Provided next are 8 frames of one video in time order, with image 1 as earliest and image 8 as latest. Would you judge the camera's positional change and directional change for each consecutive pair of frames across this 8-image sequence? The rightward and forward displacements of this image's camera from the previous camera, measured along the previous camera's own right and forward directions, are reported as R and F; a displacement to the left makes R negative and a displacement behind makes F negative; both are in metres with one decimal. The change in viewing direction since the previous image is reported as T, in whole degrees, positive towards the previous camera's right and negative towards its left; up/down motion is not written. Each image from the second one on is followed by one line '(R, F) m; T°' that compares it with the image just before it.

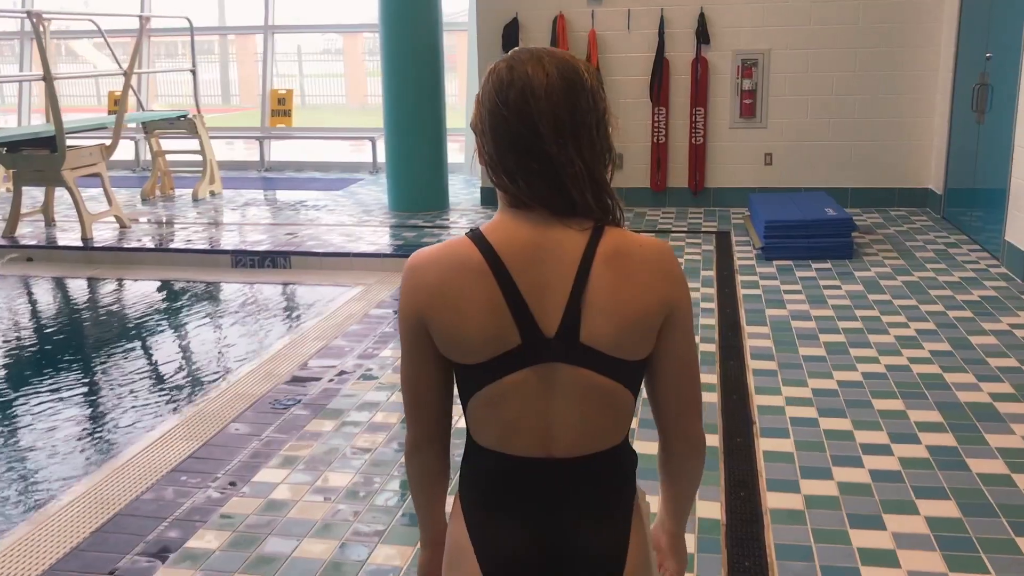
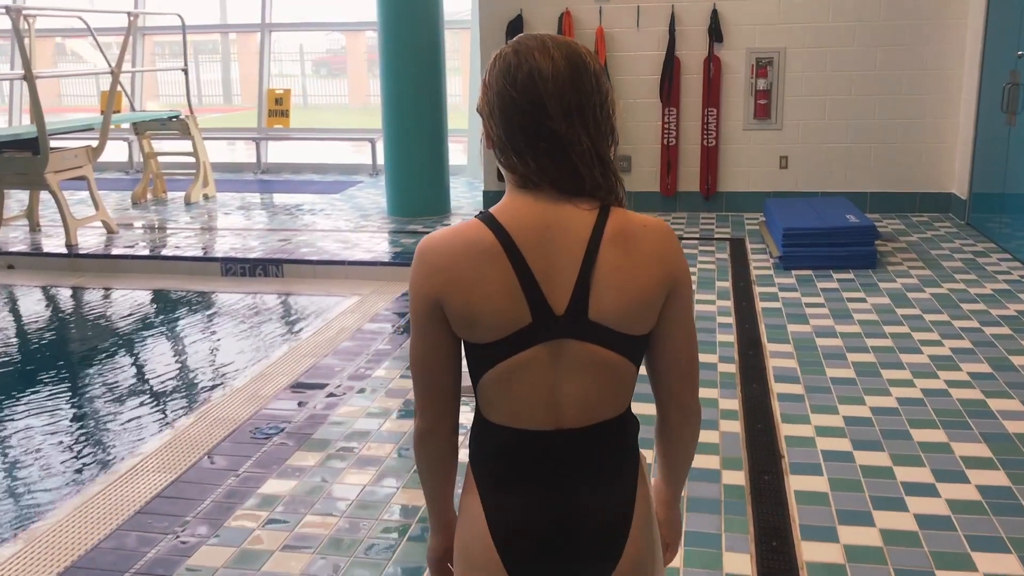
(0.0, +0.3) m; 0°
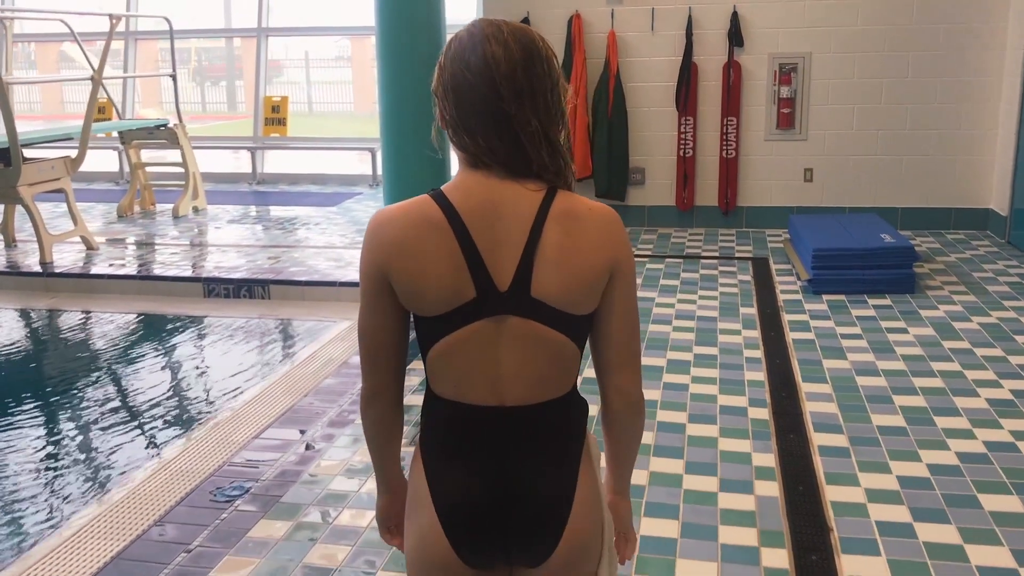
(0.0, +0.4) m; 0°
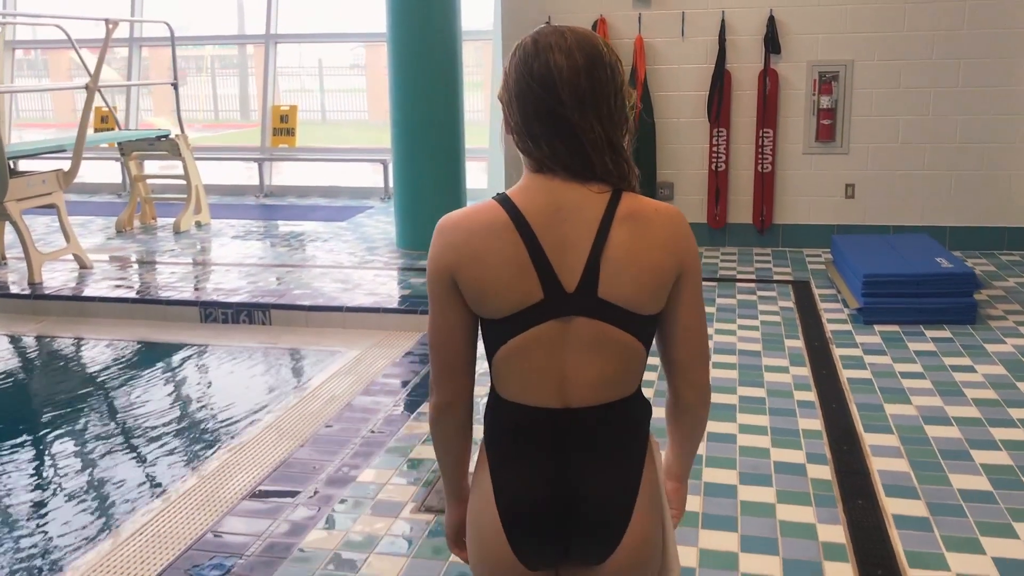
(0.0, +0.4) m; -1°
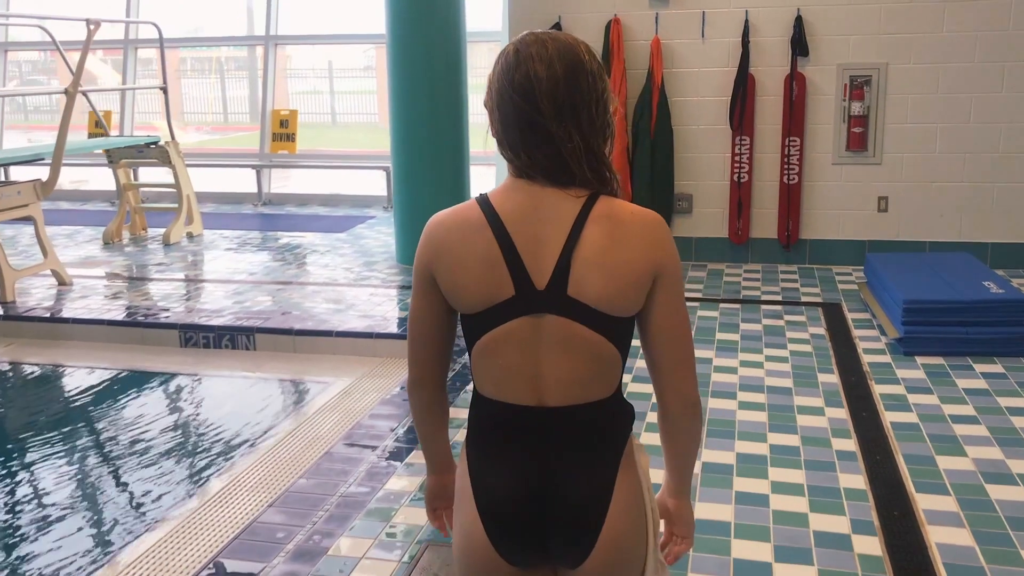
(0.0, +0.4) m; -1°
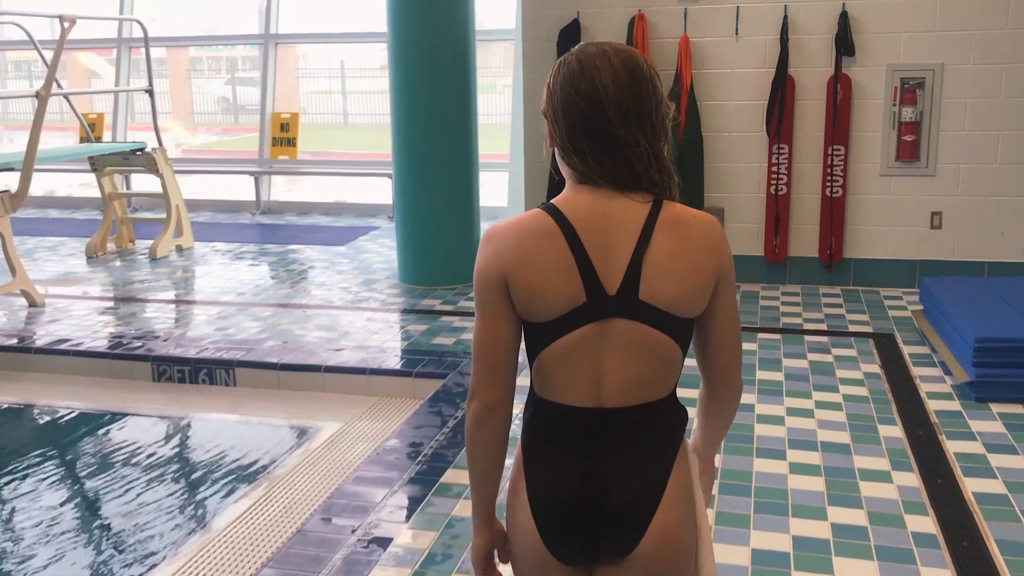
(0.0, +0.5) m; -1°
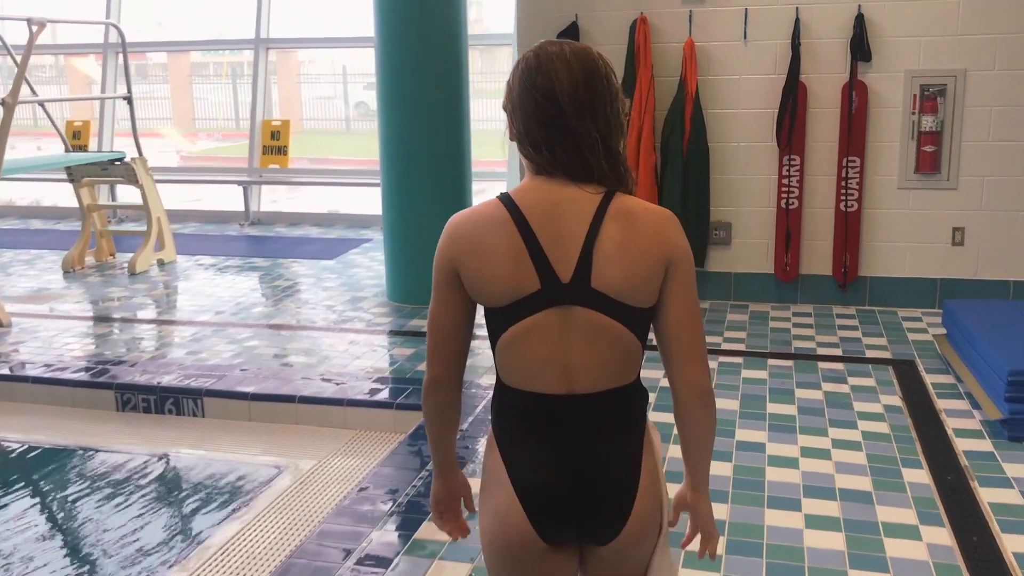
(+0.1, +0.3) m; 0°
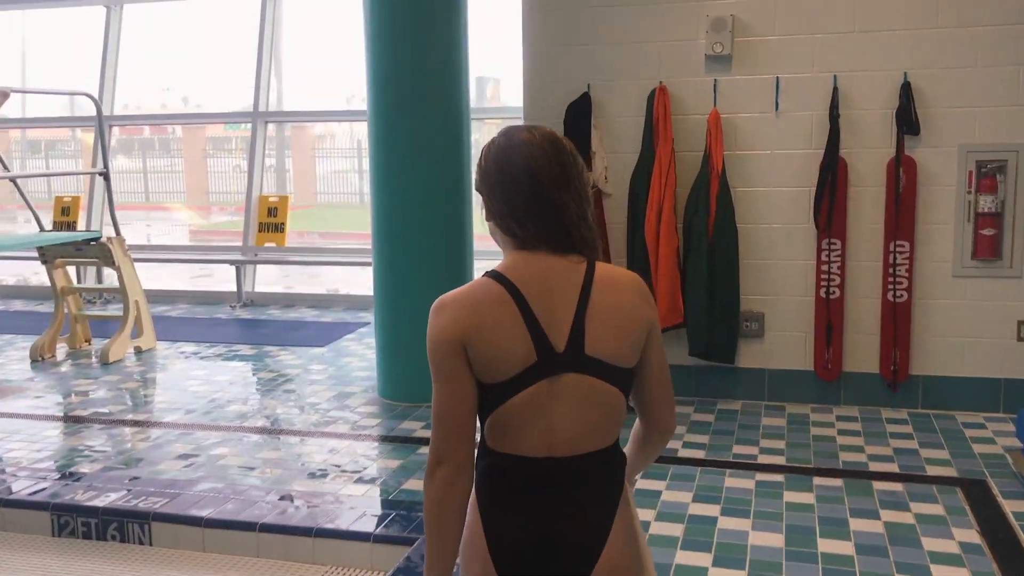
(0.0, +0.5) m; -1°
